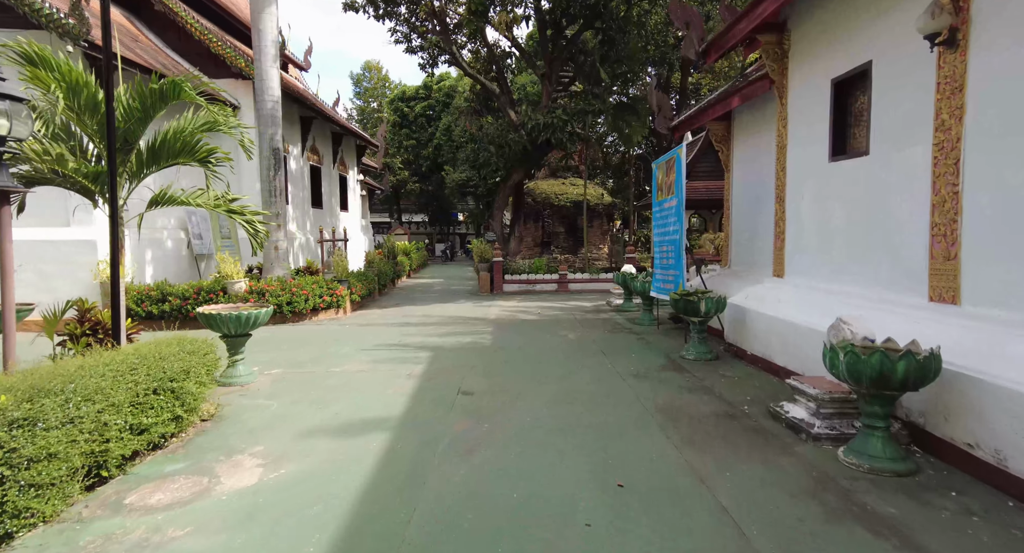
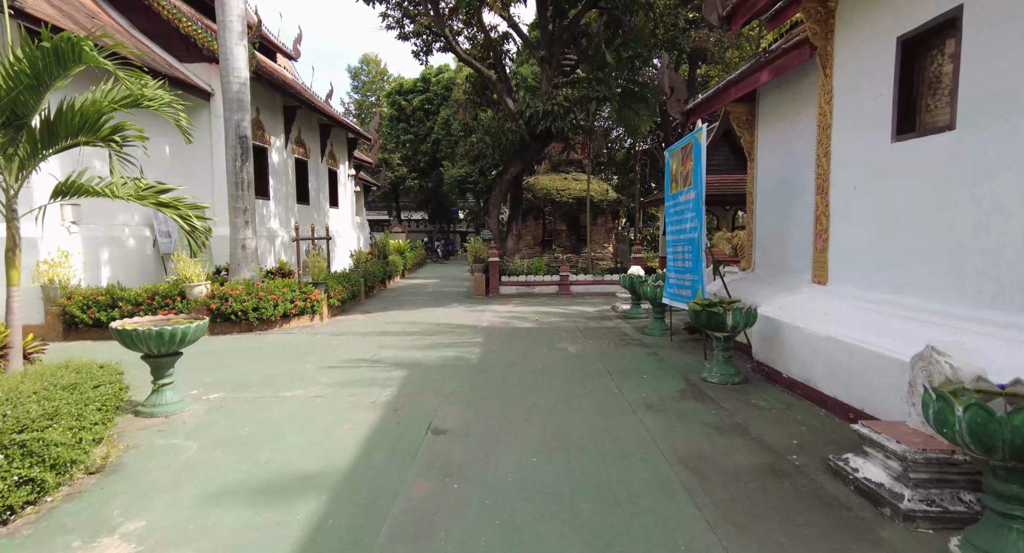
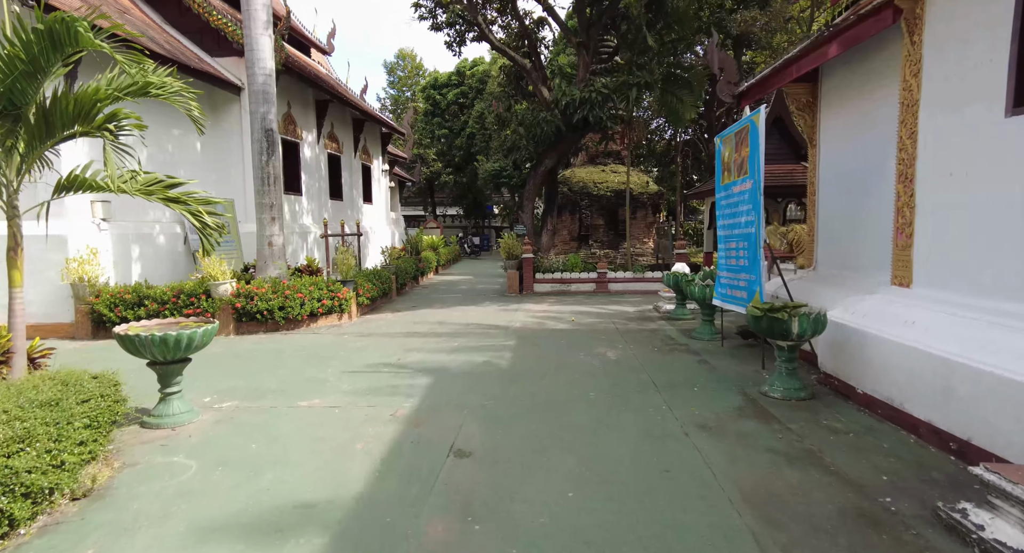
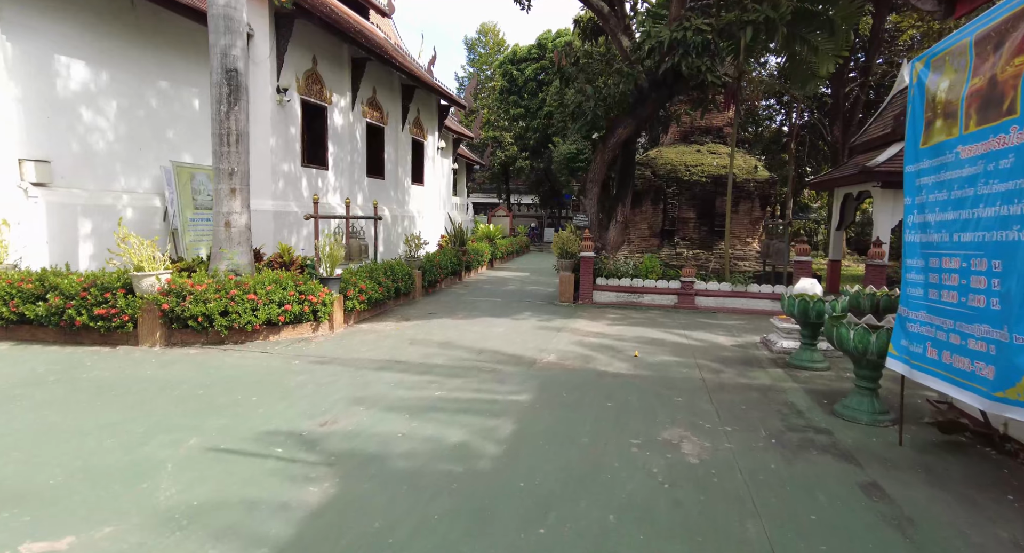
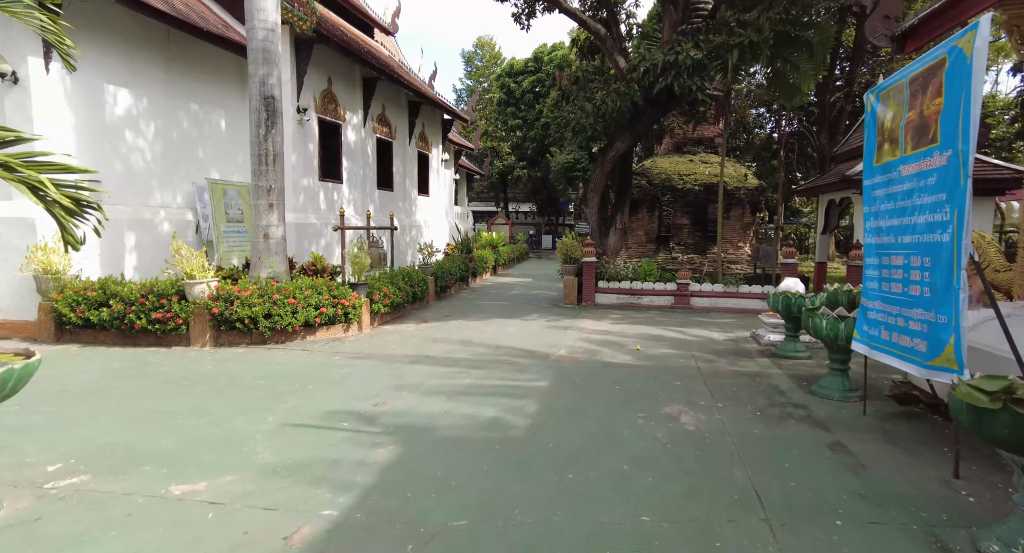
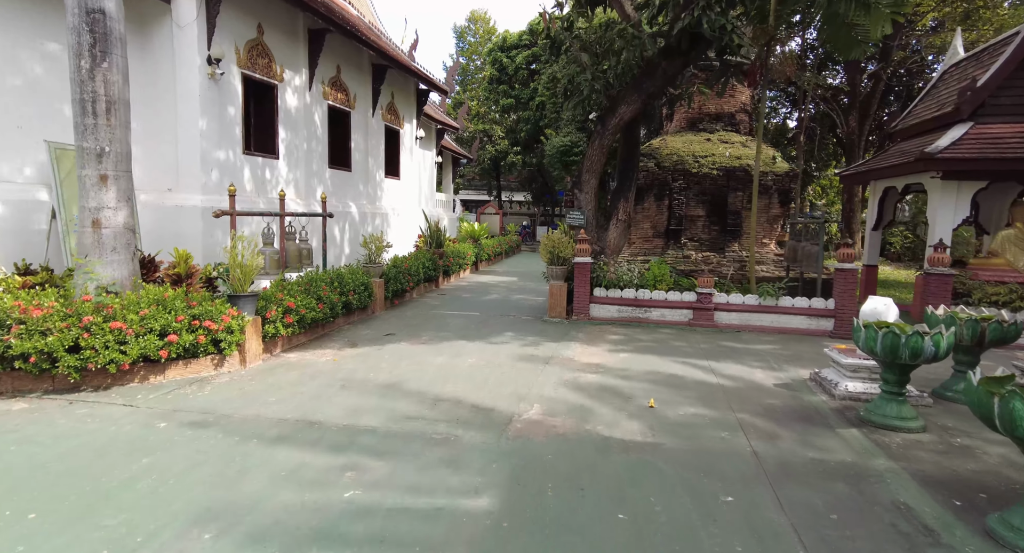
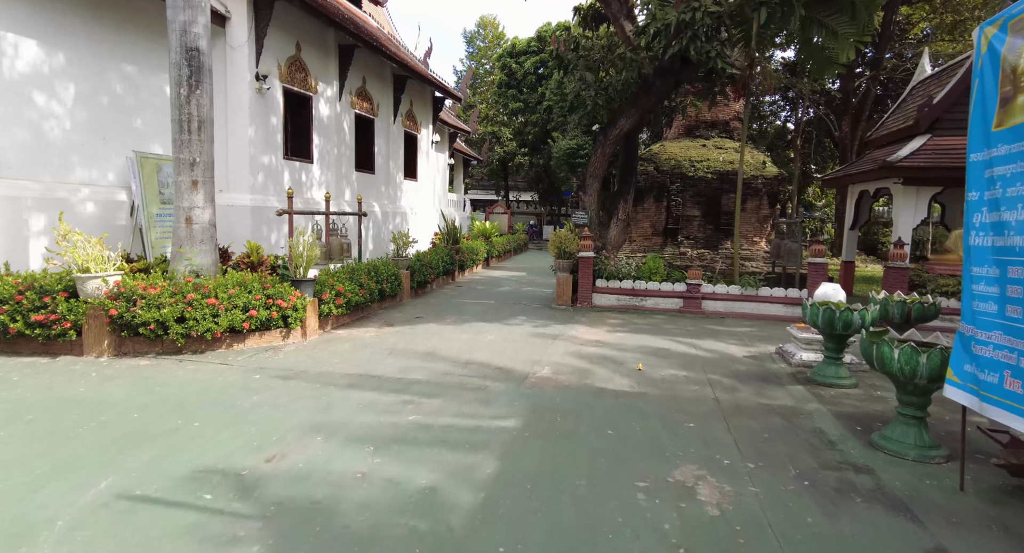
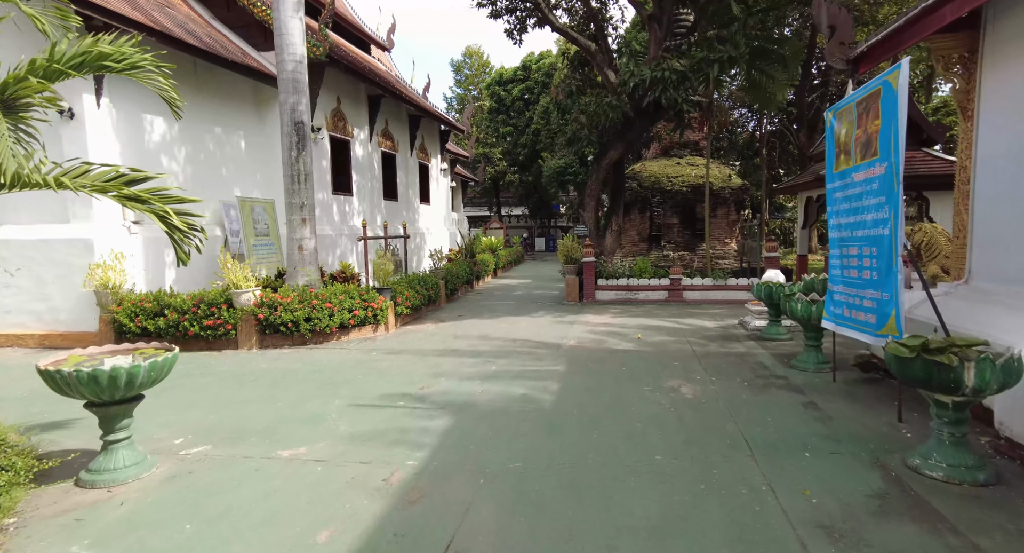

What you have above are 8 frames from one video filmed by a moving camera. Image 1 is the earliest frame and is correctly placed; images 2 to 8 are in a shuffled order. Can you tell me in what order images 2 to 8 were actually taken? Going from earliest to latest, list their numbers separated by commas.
2, 3, 8, 5, 4, 7, 6
